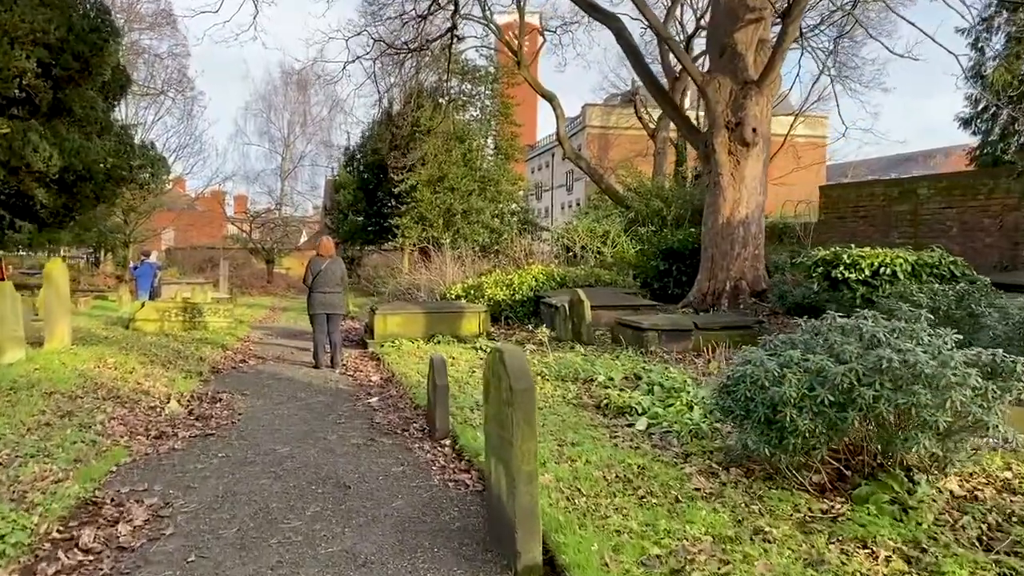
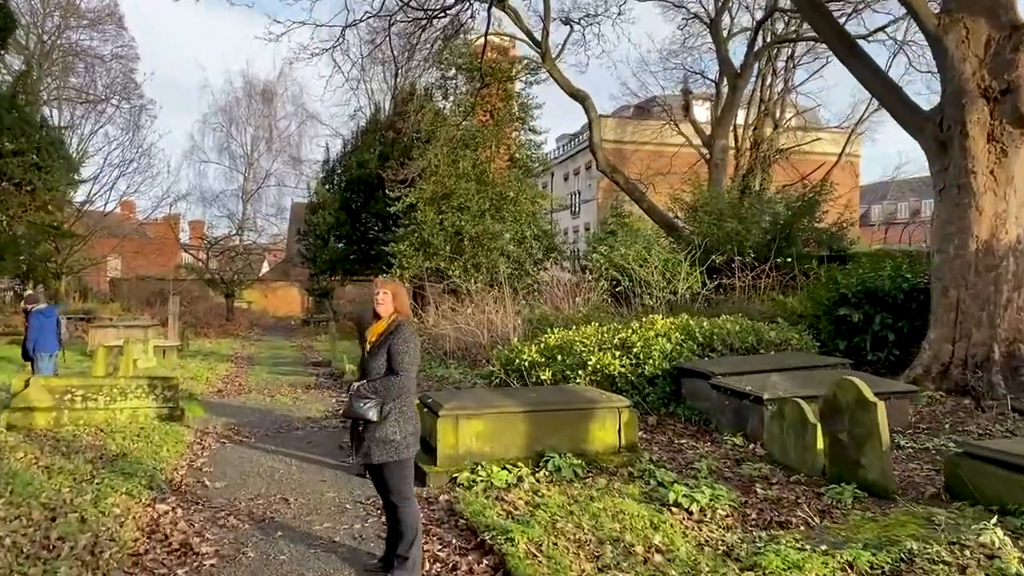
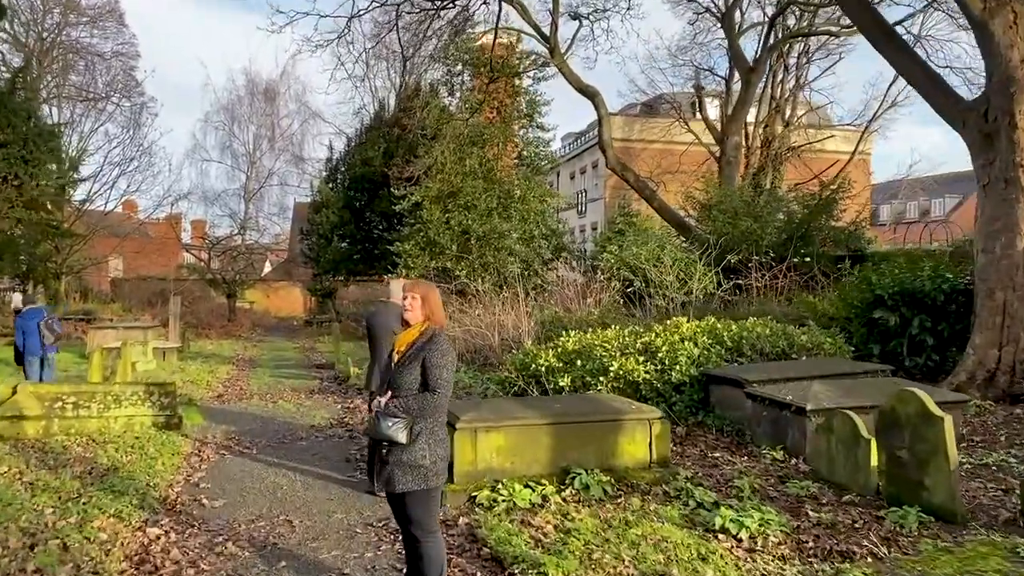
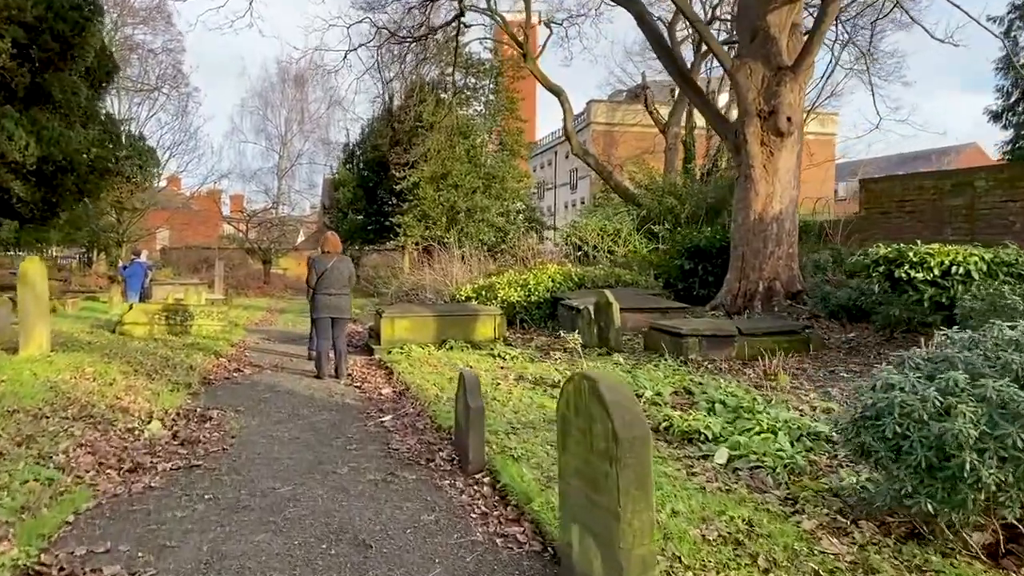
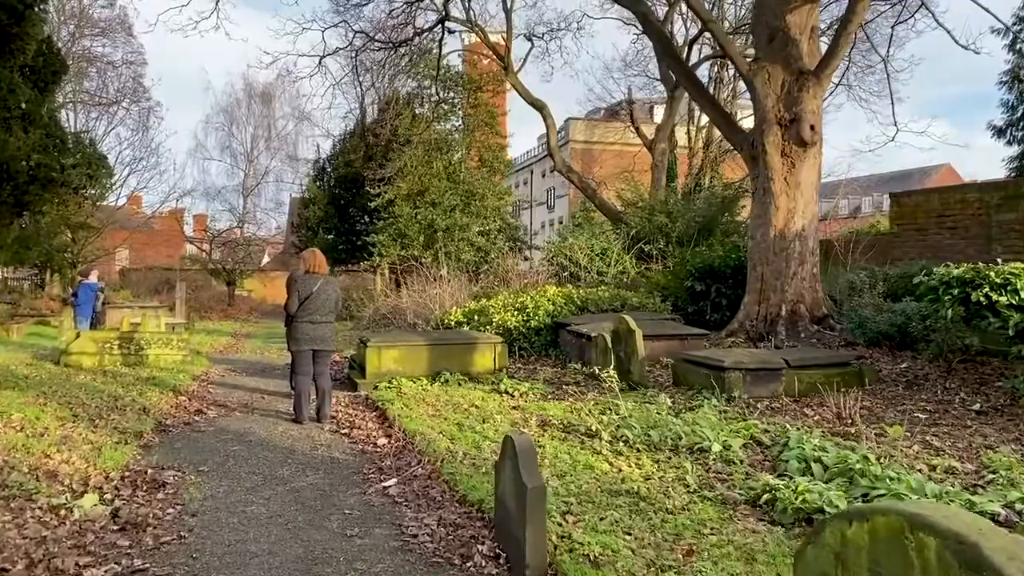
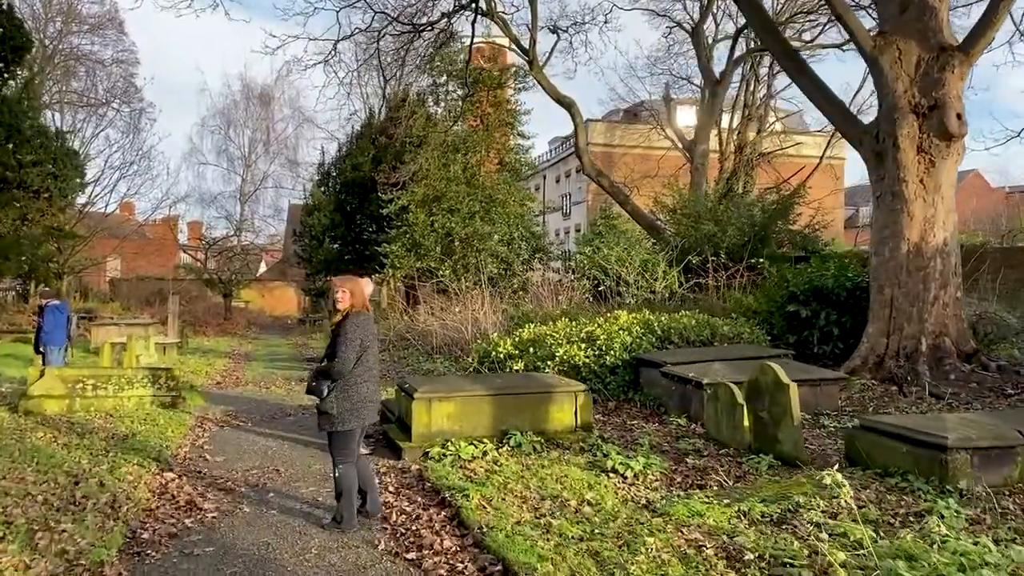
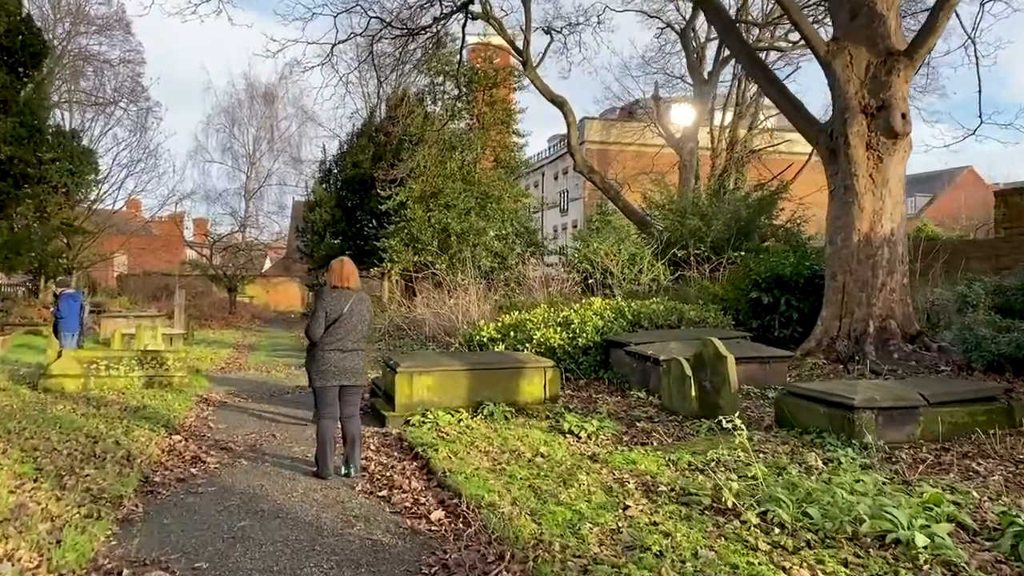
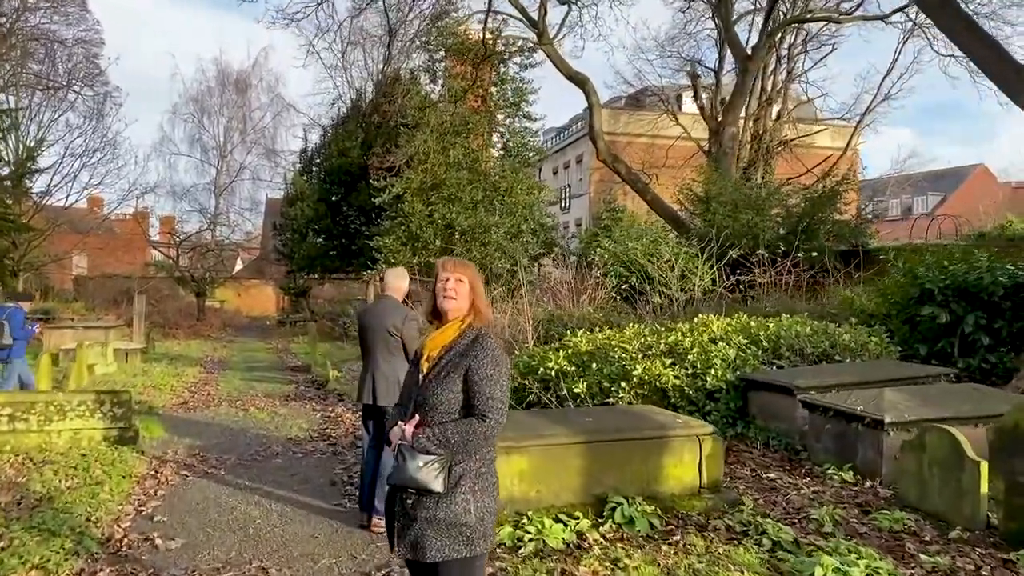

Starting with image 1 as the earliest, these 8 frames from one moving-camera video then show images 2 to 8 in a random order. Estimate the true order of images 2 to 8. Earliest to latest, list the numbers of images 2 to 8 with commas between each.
4, 5, 7, 6, 2, 3, 8
